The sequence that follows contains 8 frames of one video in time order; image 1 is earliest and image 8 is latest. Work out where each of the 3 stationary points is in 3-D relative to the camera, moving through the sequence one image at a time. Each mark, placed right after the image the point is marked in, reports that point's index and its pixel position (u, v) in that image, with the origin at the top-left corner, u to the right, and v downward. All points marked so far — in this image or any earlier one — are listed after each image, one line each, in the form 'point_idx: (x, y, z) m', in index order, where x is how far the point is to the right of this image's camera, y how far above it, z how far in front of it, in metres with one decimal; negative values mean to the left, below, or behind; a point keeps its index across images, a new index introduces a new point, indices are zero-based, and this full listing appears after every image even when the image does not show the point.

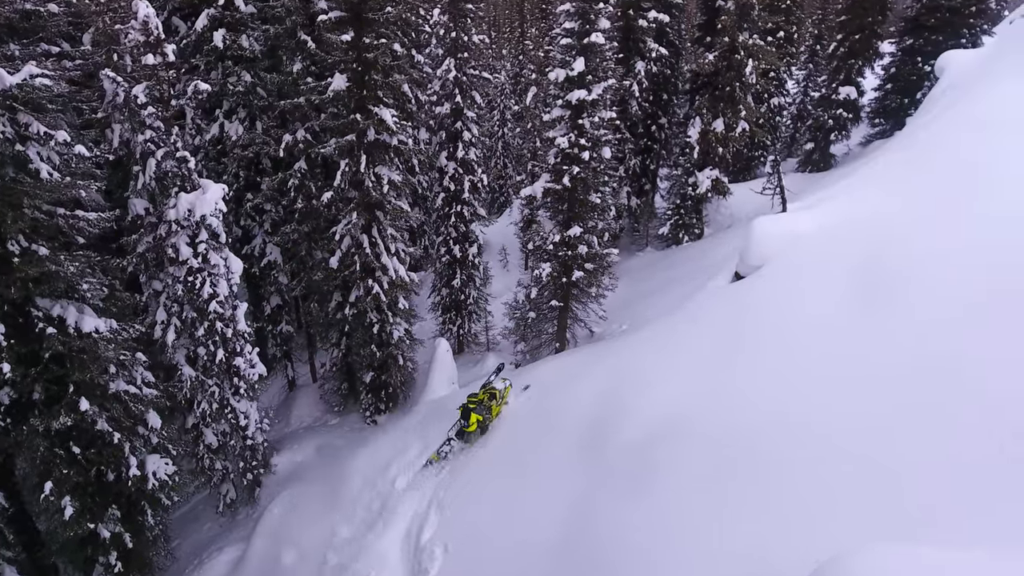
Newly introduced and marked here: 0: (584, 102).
0: (+1.9, +4.9, +17.0) m
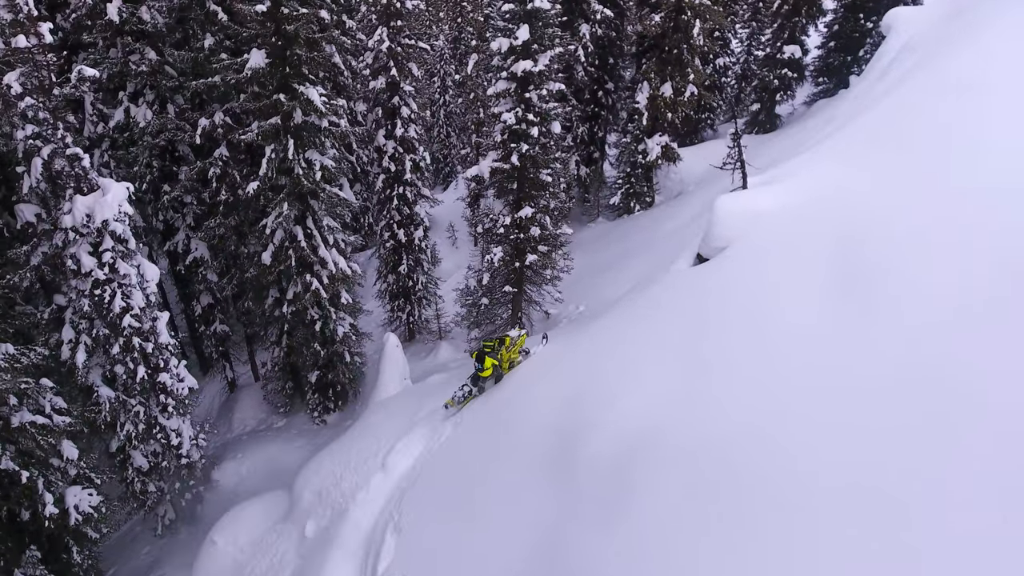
0: (+0.5, +5.3, +15.8) m
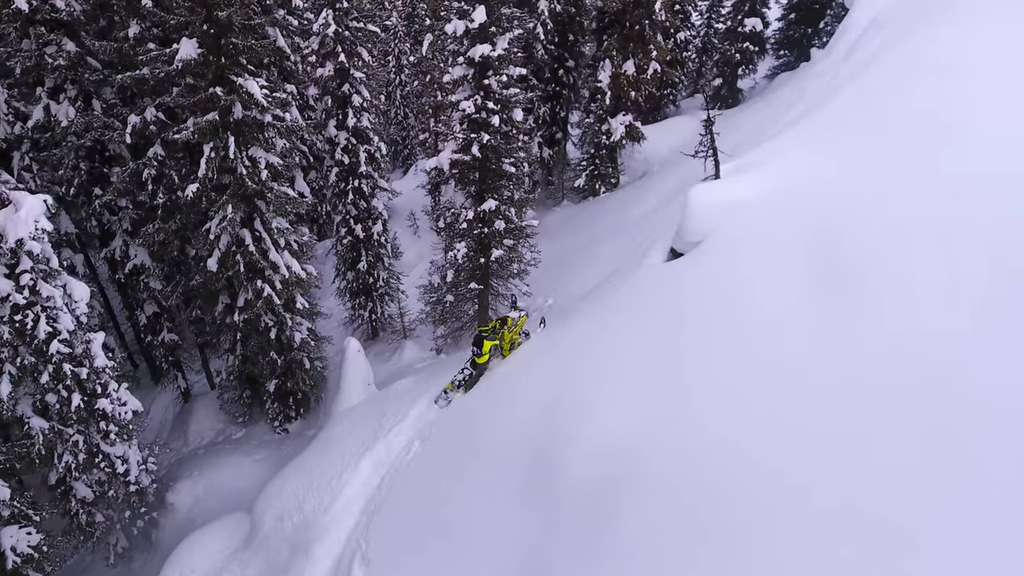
0: (-0.5, +5.3, +14.8) m
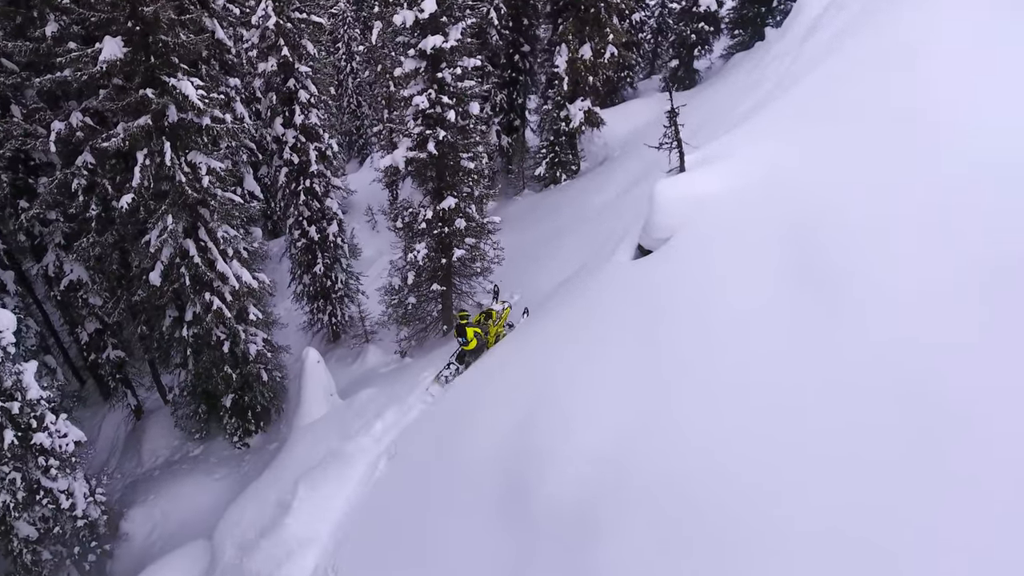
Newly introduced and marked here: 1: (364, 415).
0: (-1.6, +5.2, +14.1) m
1: (-3.3, -2.8, +14.2) m
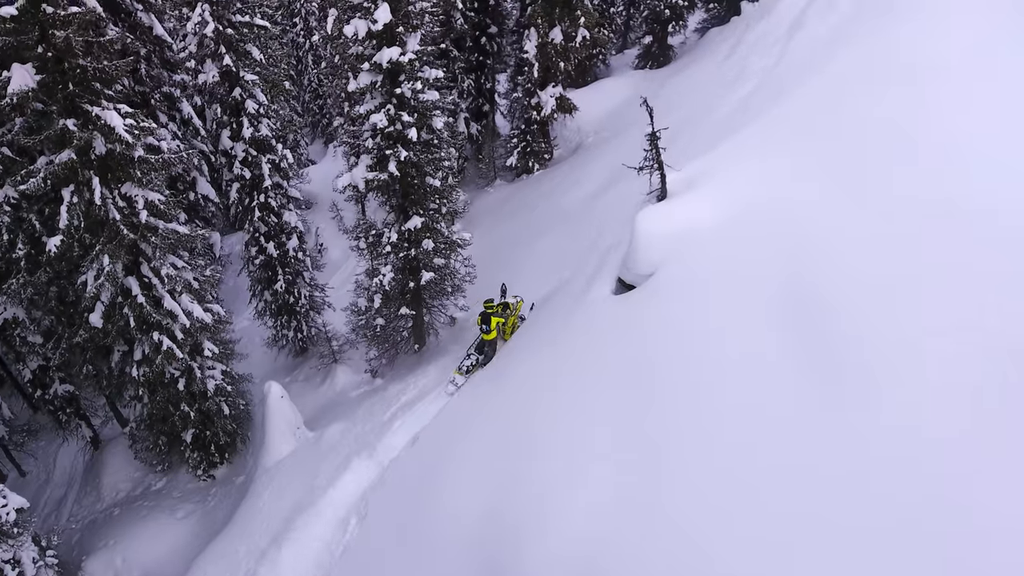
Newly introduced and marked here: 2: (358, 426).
0: (-2.3, +4.5, +12.8) m
1: (-3.8, -3.6, +13.4) m
2: (-3.4, -3.2, +14.1) m
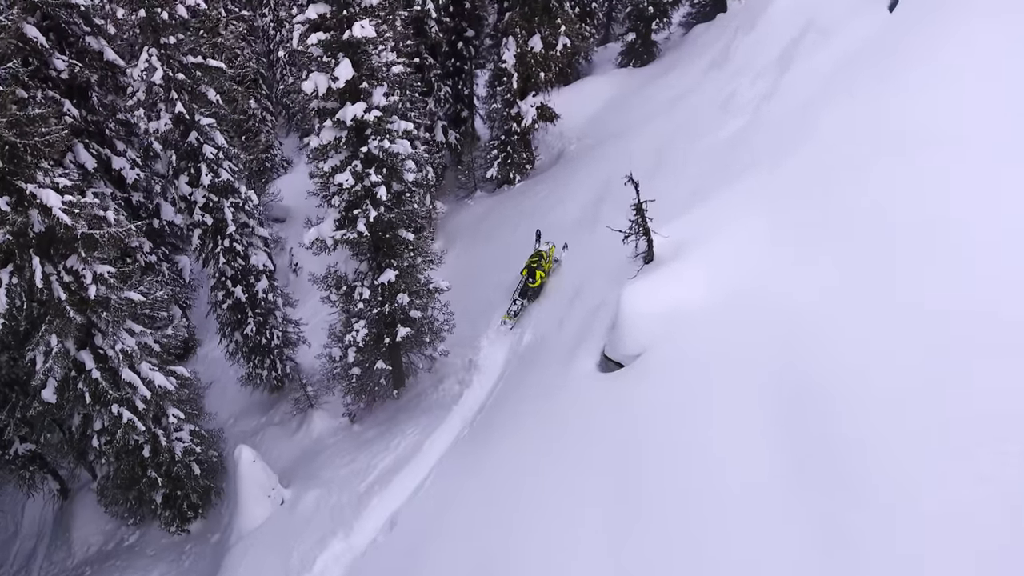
0: (-2.8, +3.2, +11.9) m
1: (-4.1, -4.9, +12.8) m
2: (-3.7, -4.5, +13.5) m
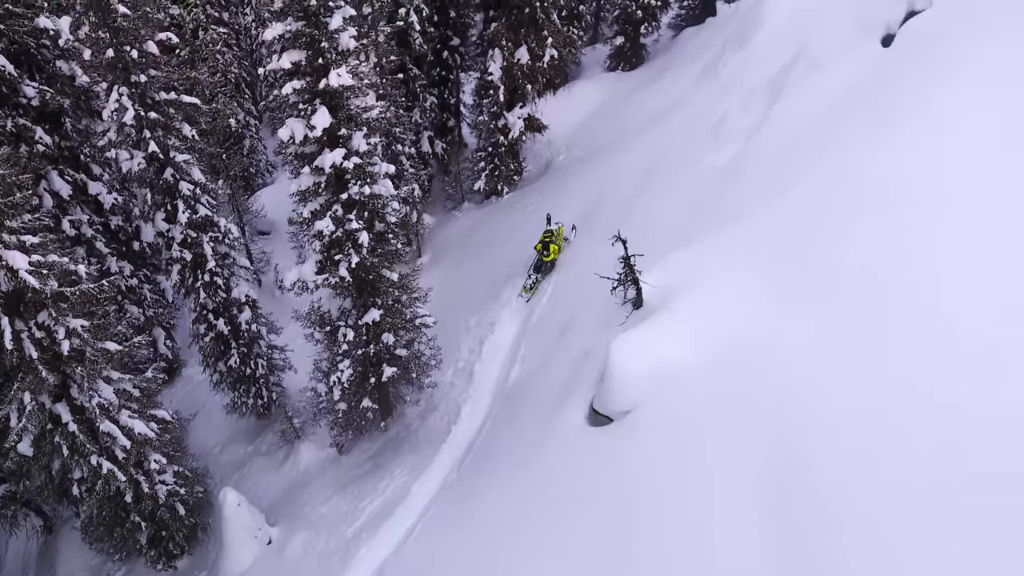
0: (-3.1, +2.3, +11.5) m
1: (-4.3, -5.8, +12.6) m
2: (-3.9, -5.3, +13.3) m
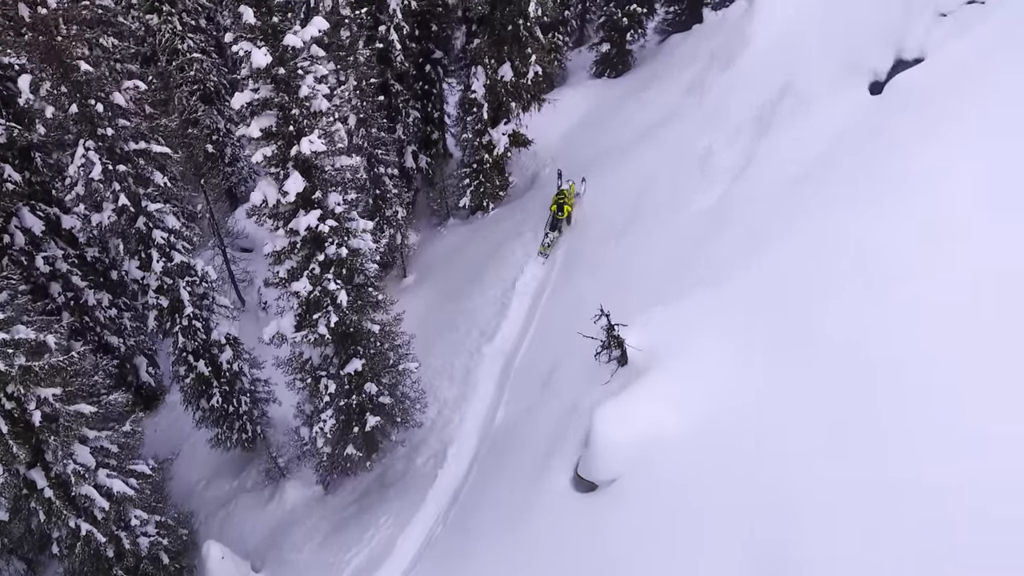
0: (-3.4, +1.2, +11.2) m
1: (-4.5, -6.9, +12.5) m
2: (-4.2, -6.4, +13.2) m
